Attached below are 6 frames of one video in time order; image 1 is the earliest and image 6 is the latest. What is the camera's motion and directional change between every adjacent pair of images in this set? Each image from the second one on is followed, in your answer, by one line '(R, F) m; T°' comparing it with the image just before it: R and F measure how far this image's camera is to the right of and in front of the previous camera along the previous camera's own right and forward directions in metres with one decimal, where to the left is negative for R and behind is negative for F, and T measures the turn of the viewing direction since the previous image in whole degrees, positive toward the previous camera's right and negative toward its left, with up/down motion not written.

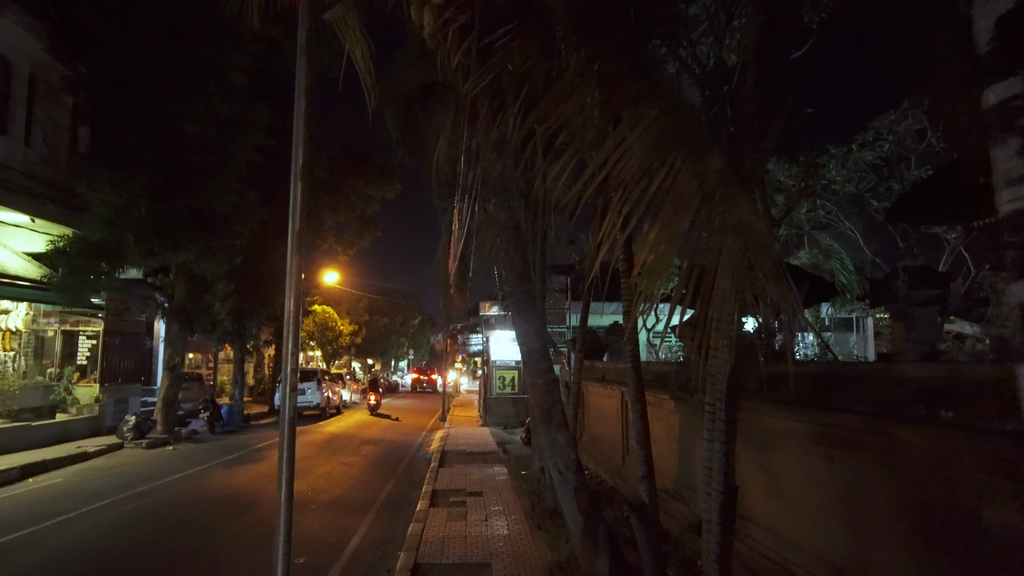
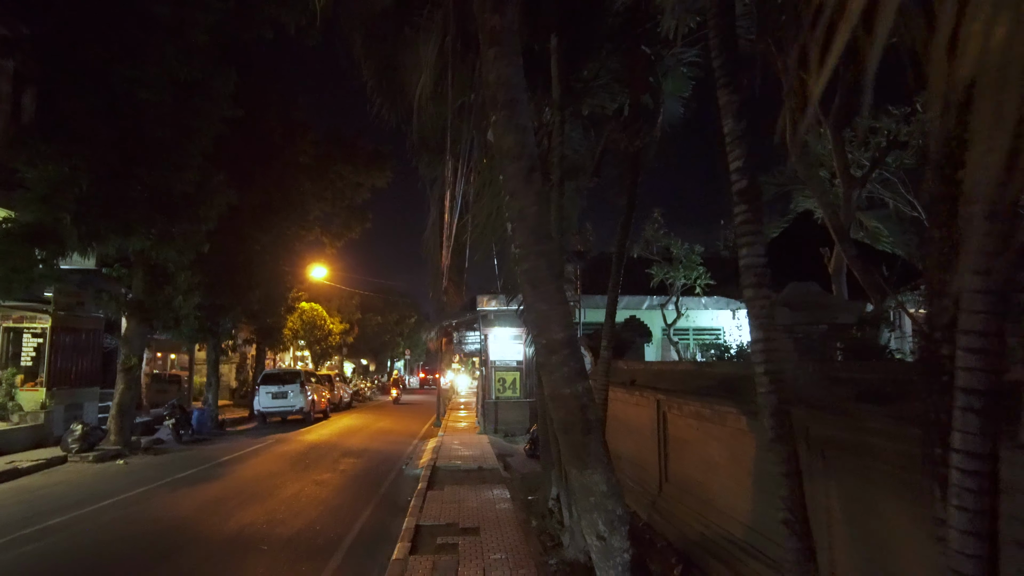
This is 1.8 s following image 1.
(-0.1, +1.9) m; 0°
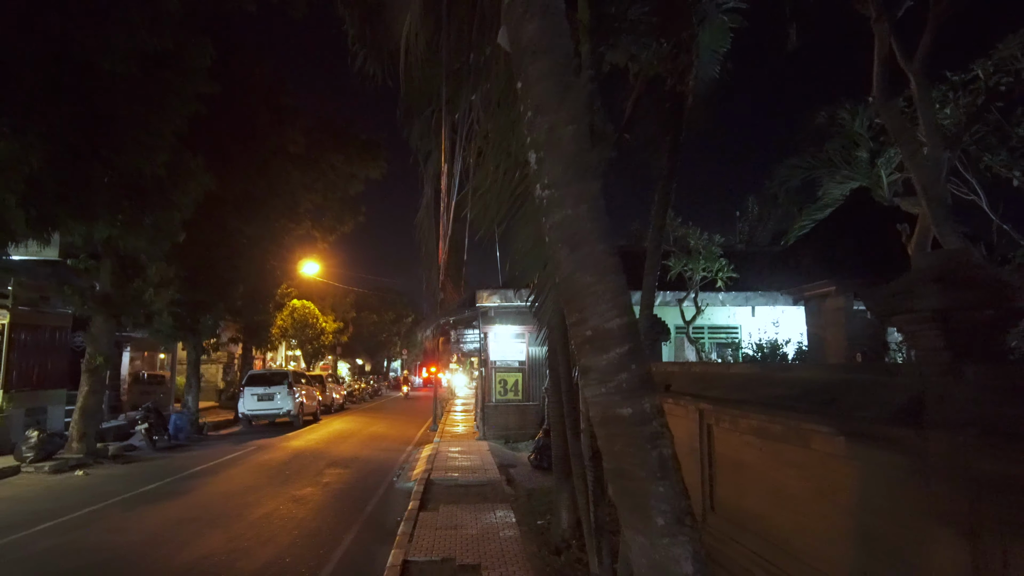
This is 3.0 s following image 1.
(-0.1, +1.3) m; 0°
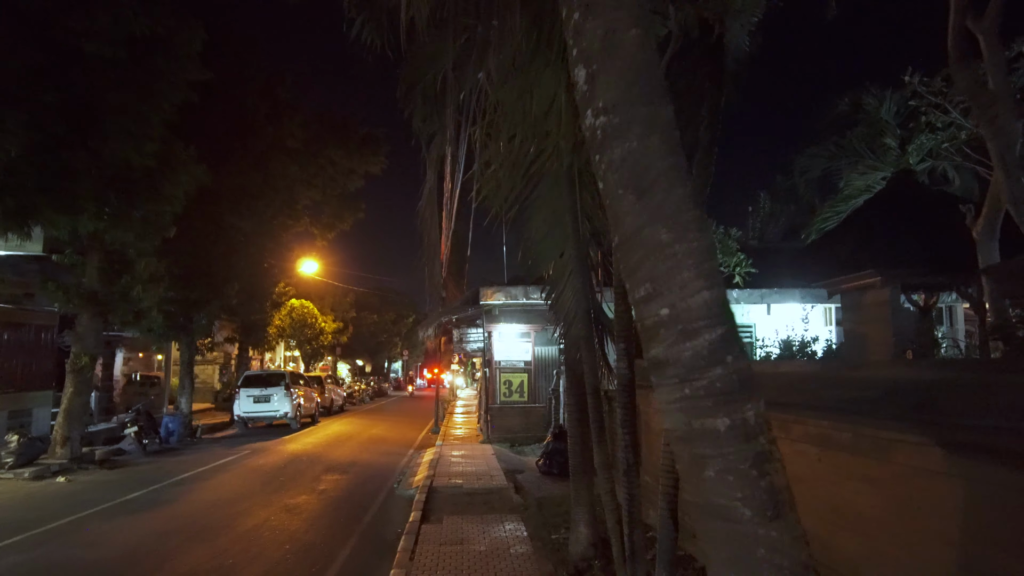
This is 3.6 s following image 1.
(-0.1, +0.6) m; 0°
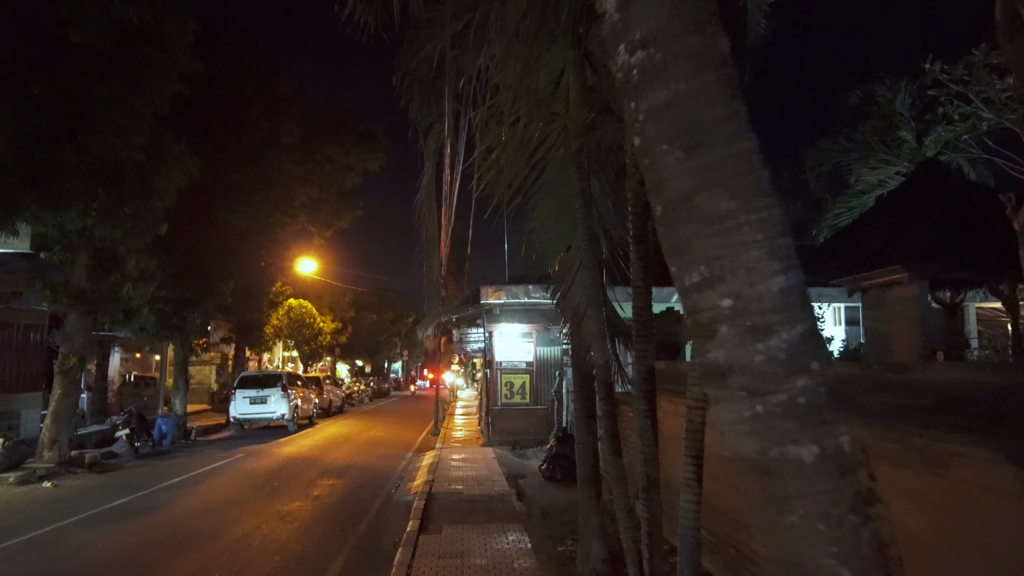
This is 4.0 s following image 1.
(0.0, +0.4) m; 0°
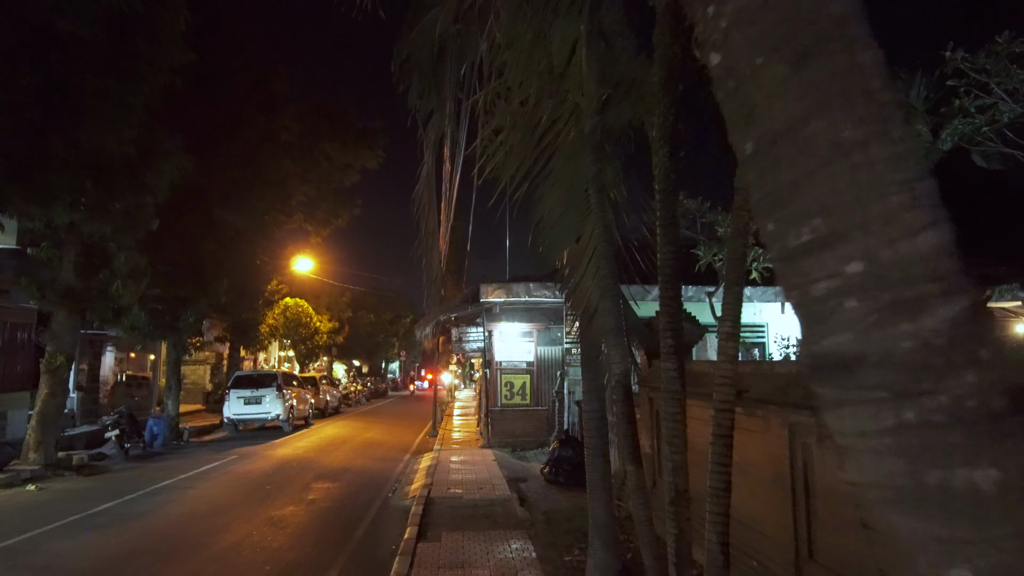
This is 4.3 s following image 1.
(-0.1, +0.3) m; 0°
